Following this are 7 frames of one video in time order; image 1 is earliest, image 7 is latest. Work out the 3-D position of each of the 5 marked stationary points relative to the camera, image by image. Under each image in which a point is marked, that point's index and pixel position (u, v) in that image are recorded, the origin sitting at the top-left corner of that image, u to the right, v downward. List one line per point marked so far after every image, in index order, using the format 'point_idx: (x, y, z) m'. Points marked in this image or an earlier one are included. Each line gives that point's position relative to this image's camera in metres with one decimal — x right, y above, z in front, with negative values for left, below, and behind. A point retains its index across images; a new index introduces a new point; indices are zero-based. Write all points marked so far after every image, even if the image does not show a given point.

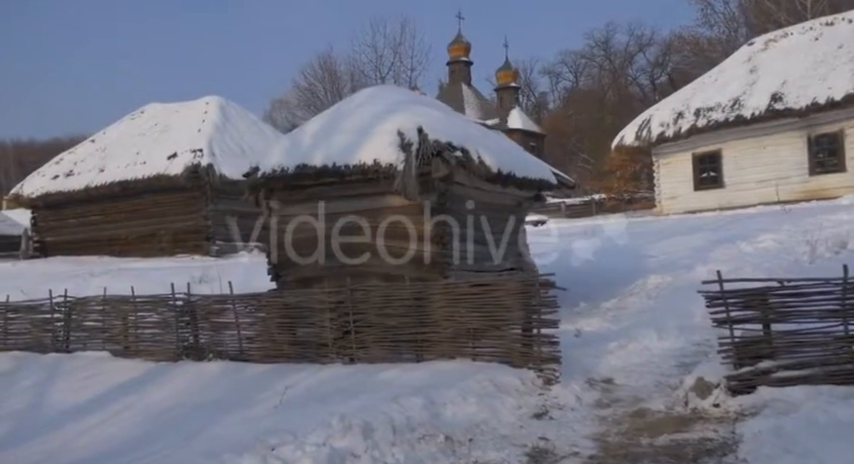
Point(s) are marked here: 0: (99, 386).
0: (-3.3, -1.6, +7.2) m
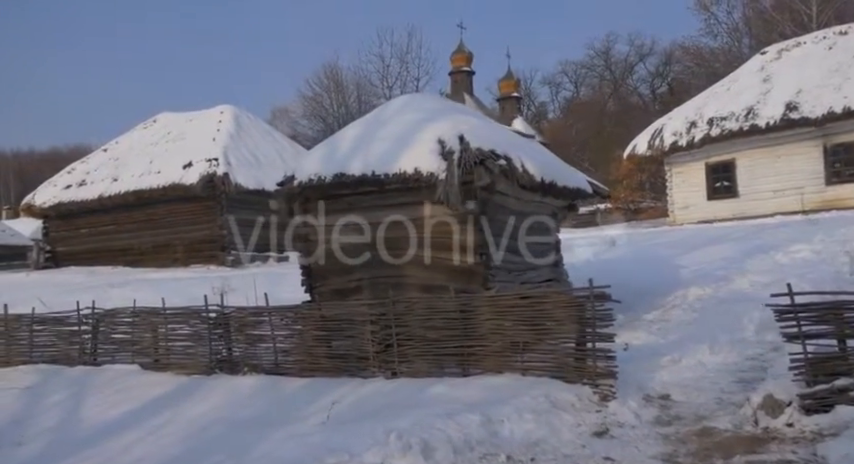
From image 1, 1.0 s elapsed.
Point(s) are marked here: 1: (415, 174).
0: (-2.9, -1.7, +7.0) m
1: (-0.1, +0.6, +7.0) m
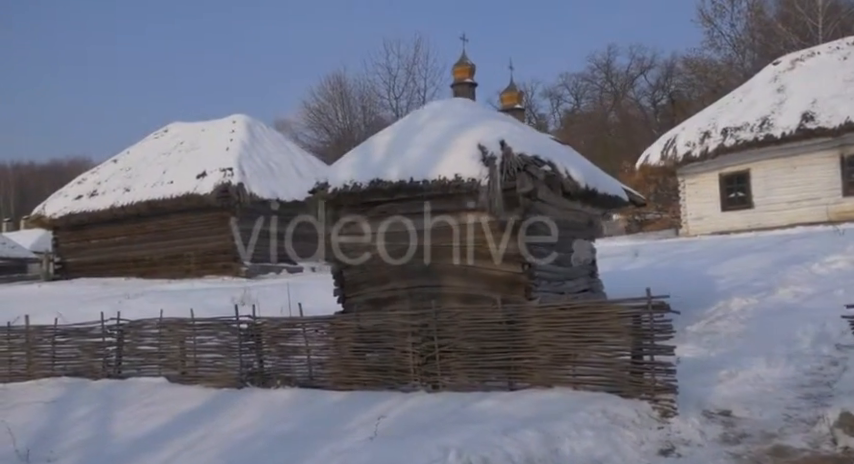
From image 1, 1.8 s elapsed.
0: (-2.5, -1.8, +6.7) m
1: (+0.3, +0.5, +6.8) m
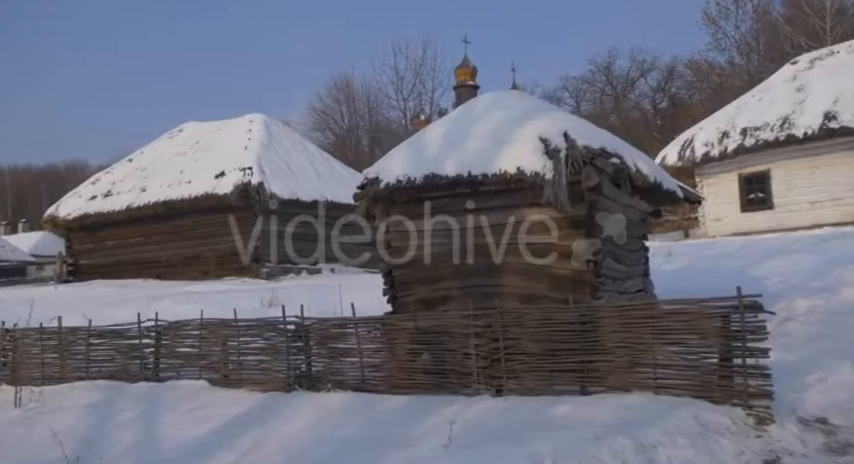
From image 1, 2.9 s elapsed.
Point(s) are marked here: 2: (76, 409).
0: (-2.0, -1.7, +6.4) m
1: (+0.8, +0.5, +6.5) m
2: (-3.6, -1.8, +7.2) m
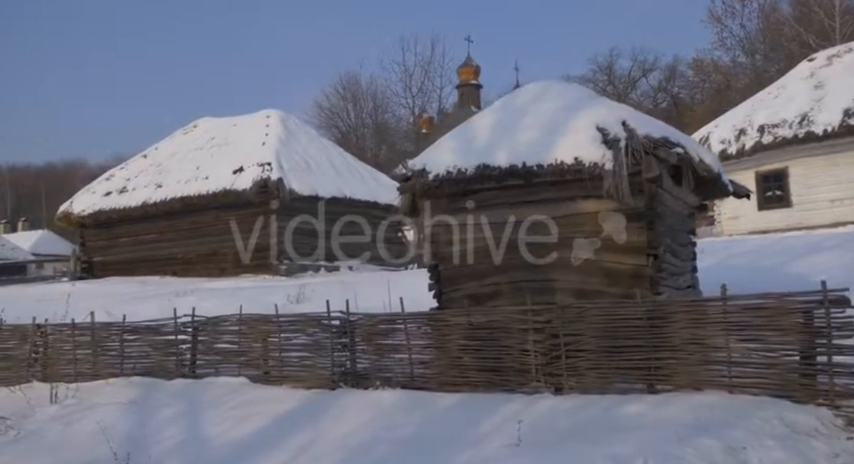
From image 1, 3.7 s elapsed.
0: (-1.5, -1.6, +6.2) m
1: (+1.3, +0.6, +6.3) m
2: (-3.1, -1.7, +7.0) m
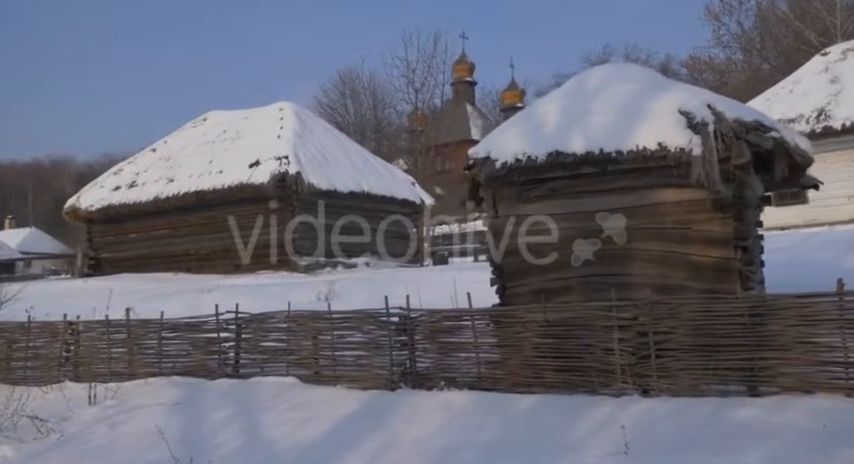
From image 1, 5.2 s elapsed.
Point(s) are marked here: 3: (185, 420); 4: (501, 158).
0: (-0.9, -1.6, +5.8) m
1: (+1.9, +0.7, +5.9) m
2: (-2.5, -1.6, +6.6) m
3: (-2.1, -1.6, +6.2) m
4: (+0.7, +0.7, +6.5) m
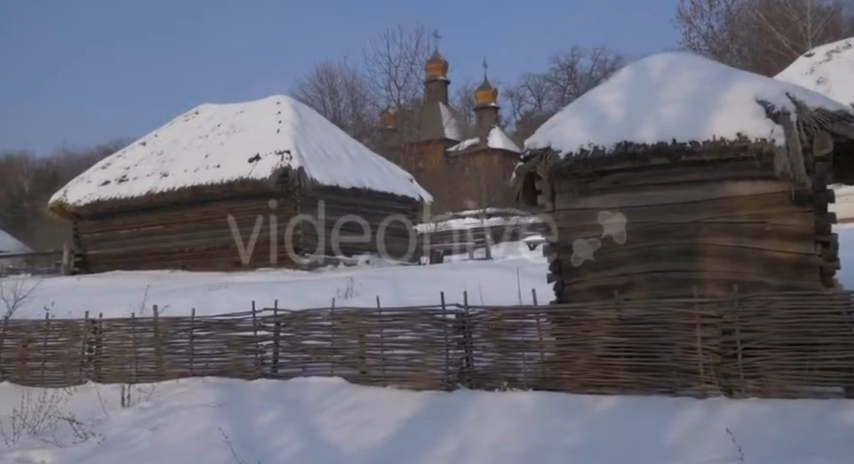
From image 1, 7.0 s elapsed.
0: (-0.3, -1.5, +5.5) m
1: (+2.5, +0.7, +5.6) m
2: (-2.0, -1.6, +6.2) m
3: (-1.6, -1.6, +5.8) m
4: (+1.2, +0.7, +6.2) m
